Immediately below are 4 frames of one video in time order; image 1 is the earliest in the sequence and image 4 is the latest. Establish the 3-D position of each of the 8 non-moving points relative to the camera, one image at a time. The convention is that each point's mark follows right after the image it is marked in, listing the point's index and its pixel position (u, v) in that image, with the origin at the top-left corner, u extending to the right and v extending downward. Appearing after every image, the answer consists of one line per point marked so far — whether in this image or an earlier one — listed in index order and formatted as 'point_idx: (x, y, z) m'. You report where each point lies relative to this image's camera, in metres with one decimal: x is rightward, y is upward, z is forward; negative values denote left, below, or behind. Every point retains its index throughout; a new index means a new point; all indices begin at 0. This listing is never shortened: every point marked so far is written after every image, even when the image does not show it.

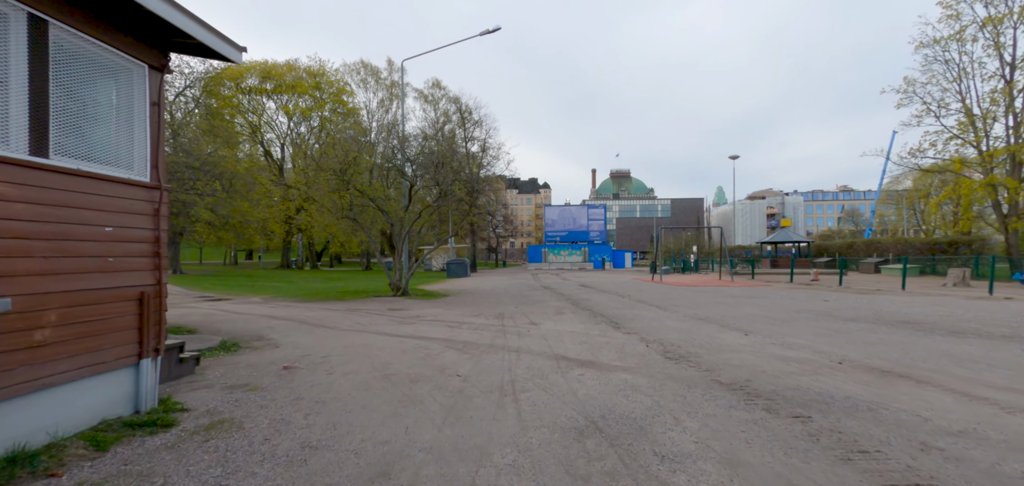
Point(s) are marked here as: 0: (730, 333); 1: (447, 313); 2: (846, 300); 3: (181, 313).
0: (+3.8, -1.6, +8.8) m
1: (-1.7, -1.9, +13.6) m
2: (+10.0, -1.7, +15.3) m
3: (-9.6, -2.0, +14.9) m
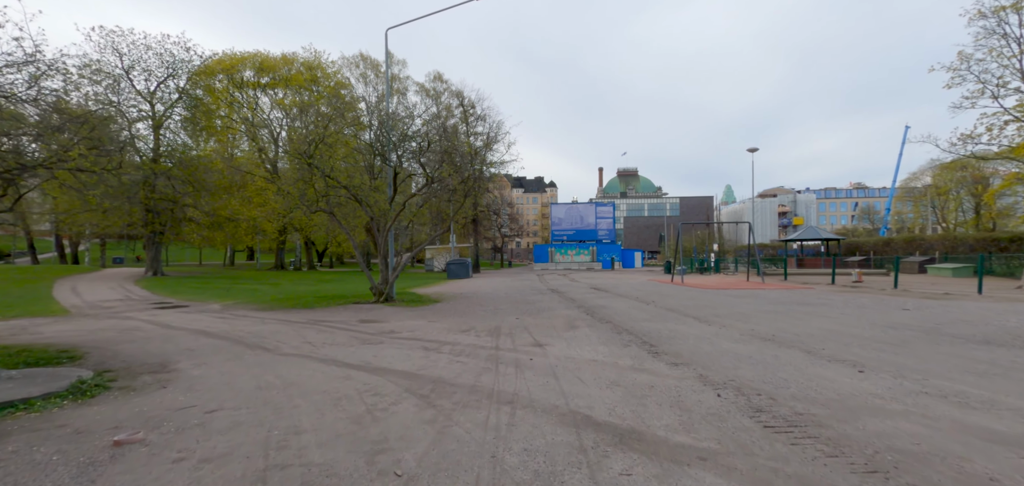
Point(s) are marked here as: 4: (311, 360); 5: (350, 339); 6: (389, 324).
0: (+3.7, -1.4, +5.9) m
1: (-1.7, -1.8, +10.7) m
2: (+10.0, -1.6, +12.3) m
3: (-9.6, -1.9, +12.1) m
4: (-3.1, -1.8, +7.9) m
5: (-3.0, -1.8, +9.7) m
6: (-2.7, -1.8, +11.4) m
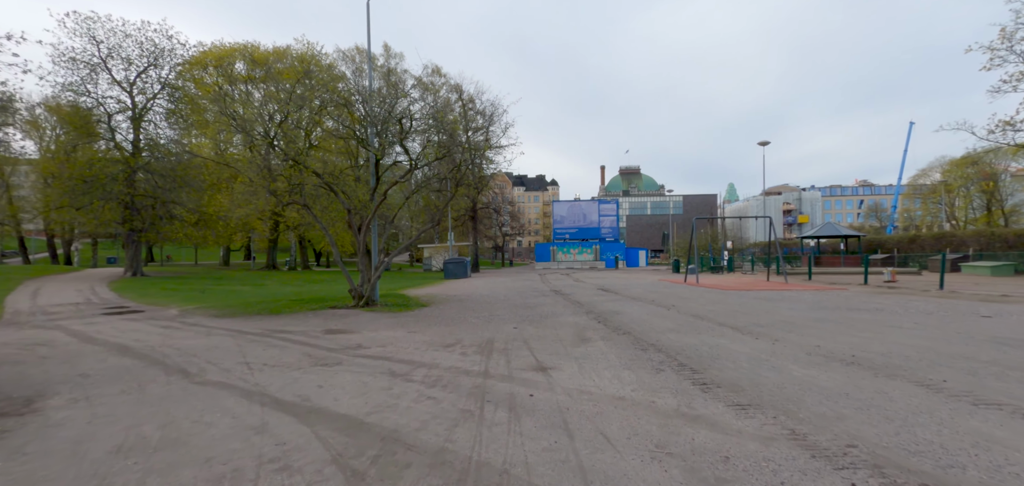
0: (+3.6, -1.3, +3.8) m
1: (-1.7, -1.7, +8.7) m
2: (+9.9, -1.4, +10.2) m
3: (-9.7, -1.8, +10.1) m
4: (-3.1, -1.7, +5.8) m
5: (-3.1, -1.7, +7.6) m
6: (-2.8, -1.7, +9.4) m
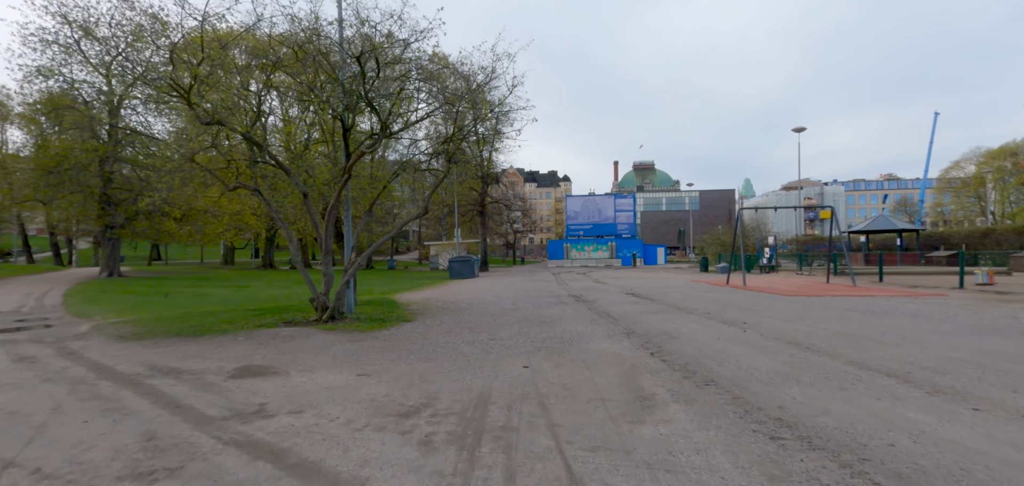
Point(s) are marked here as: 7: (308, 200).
0: (+3.6, -1.2, +0.1) m
1: (-1.7, -1.6, +5.1) m
2: (+10.1, -1.3, +6.4) m
3: (-9.5, -1.8, +6.7) m
4: (-3.1, -1.6, +2.3) m
5: (-3.1, -1.6, +4.1) m
6: (-2.7, -1.6, +5.8) m
7: (-5.2, +1.1, +13.4) m
